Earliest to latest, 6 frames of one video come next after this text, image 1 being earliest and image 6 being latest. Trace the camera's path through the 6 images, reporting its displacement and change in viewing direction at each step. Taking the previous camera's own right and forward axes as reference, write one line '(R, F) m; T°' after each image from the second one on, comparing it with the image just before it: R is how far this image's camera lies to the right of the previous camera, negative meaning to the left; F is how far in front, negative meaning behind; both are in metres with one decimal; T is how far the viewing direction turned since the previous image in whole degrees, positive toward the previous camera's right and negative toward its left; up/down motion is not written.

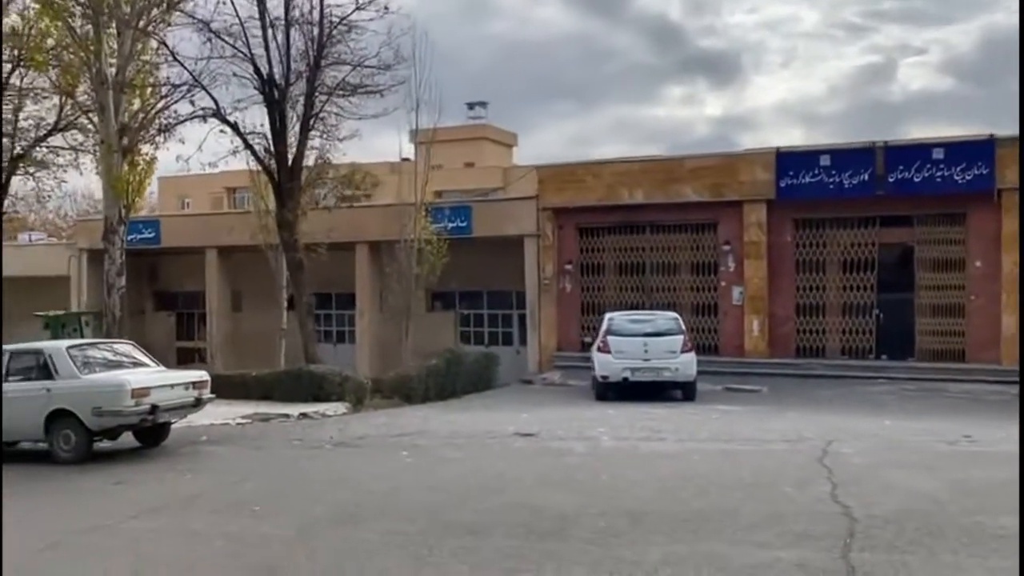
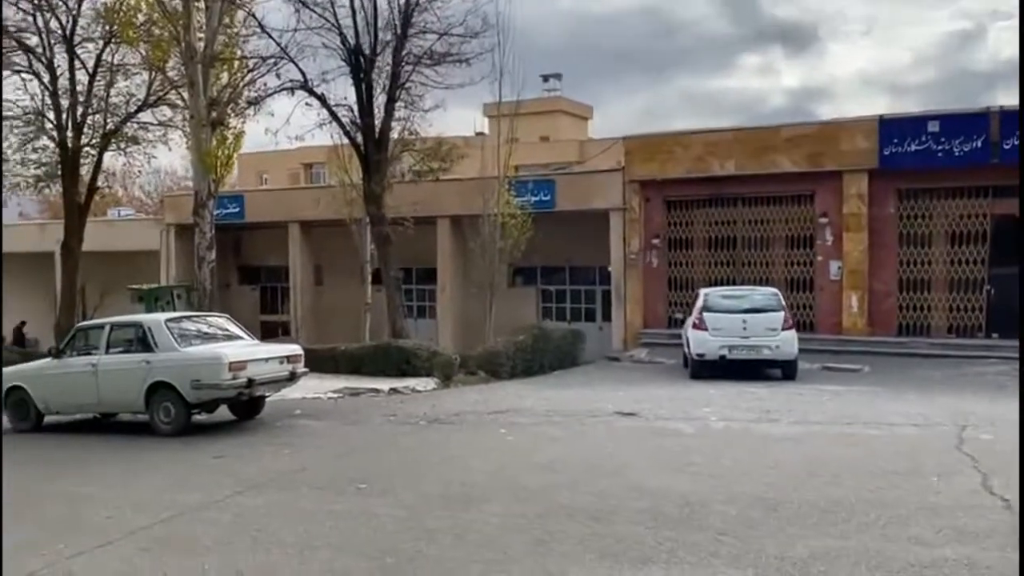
(-0.5, +0.5) m; -5°
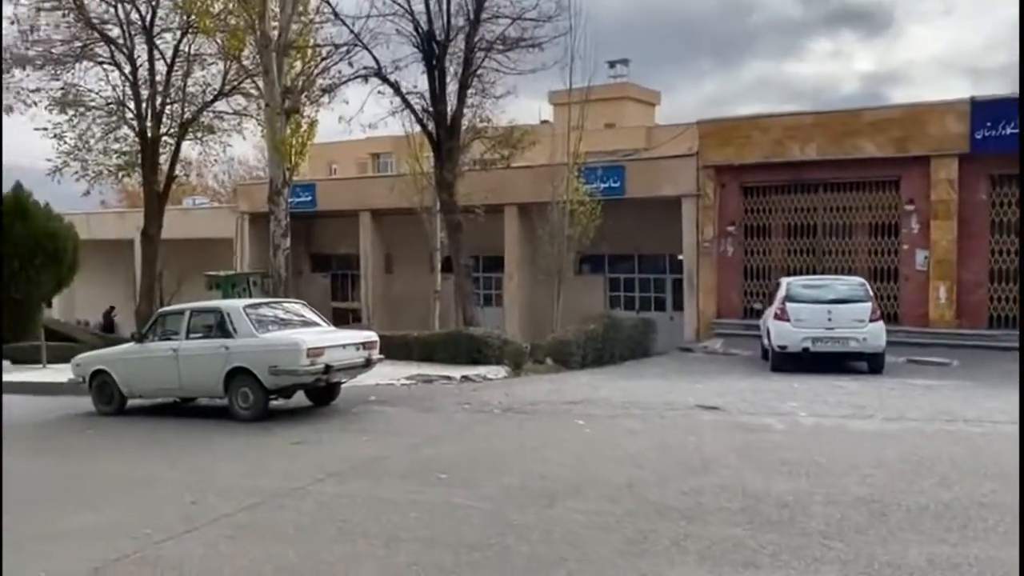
(-0.2, +0.2) m; -4°
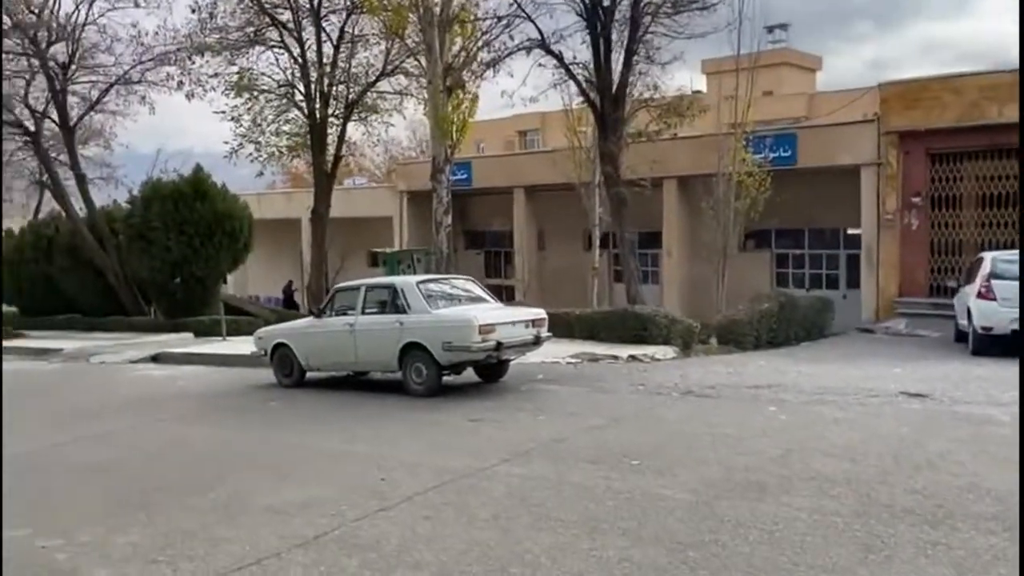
(-0.5, +0.4) m; -9°
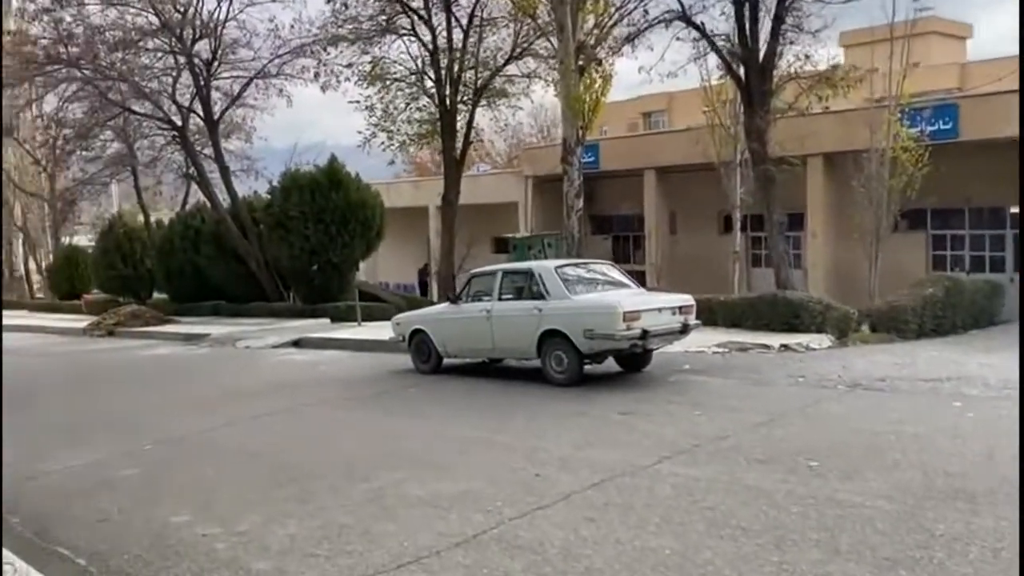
(-0.4, +0.5) m; -8°
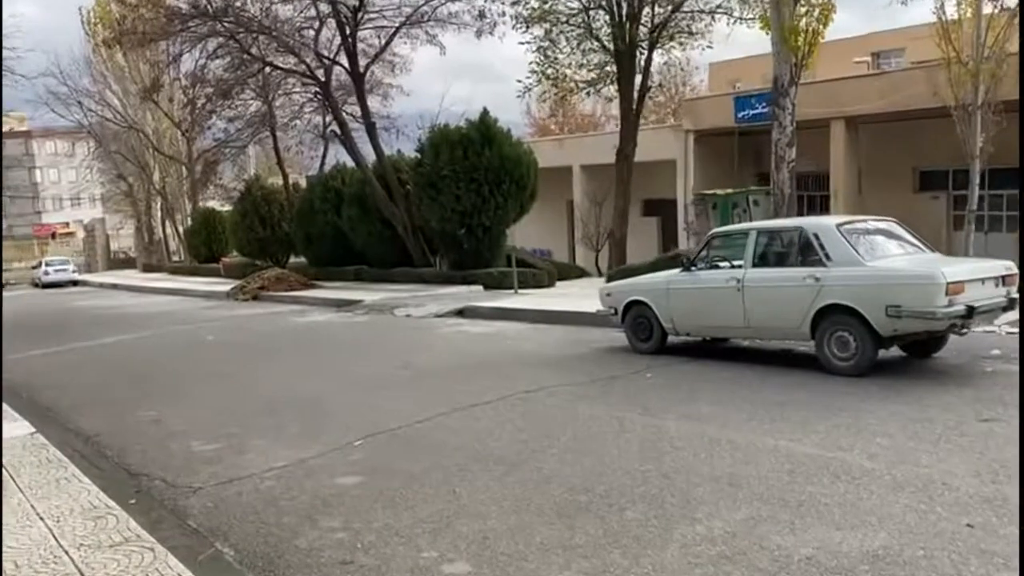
(-1.9, +2.2) m; -7°
